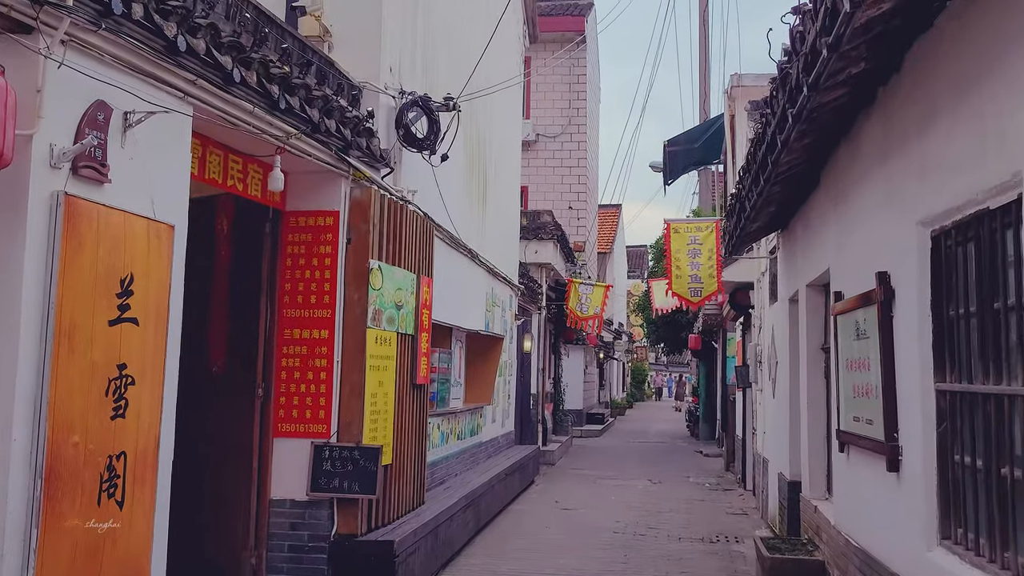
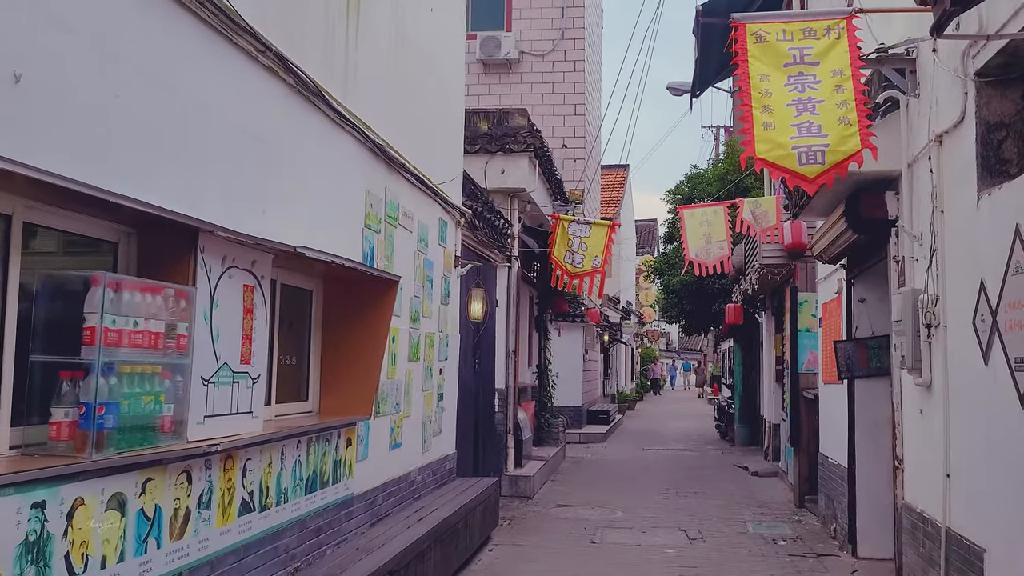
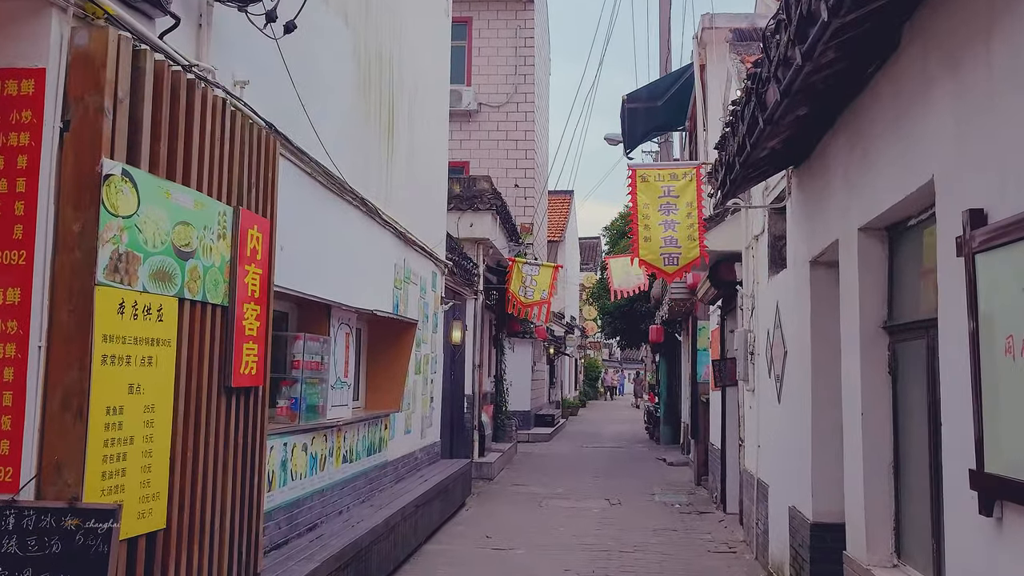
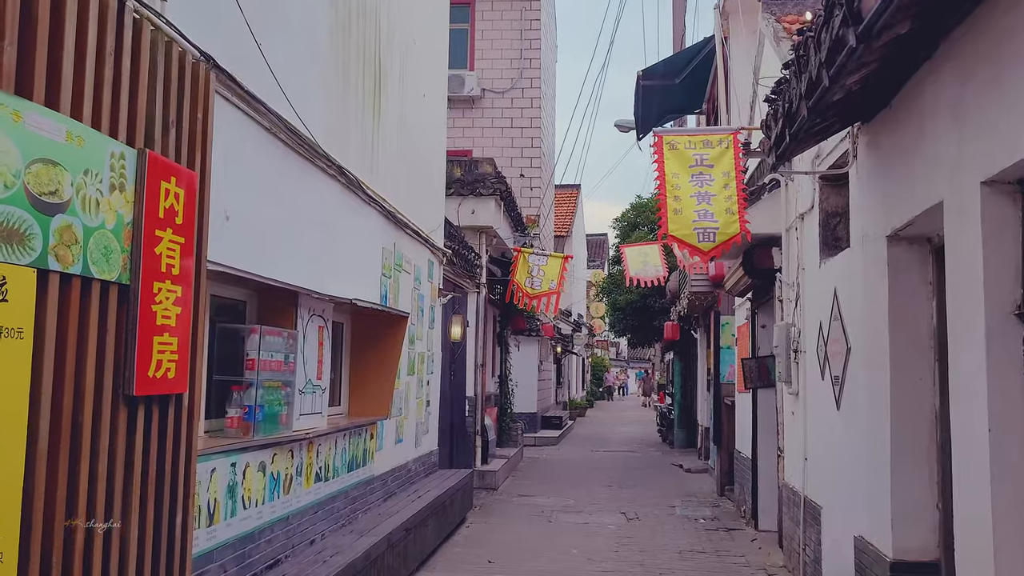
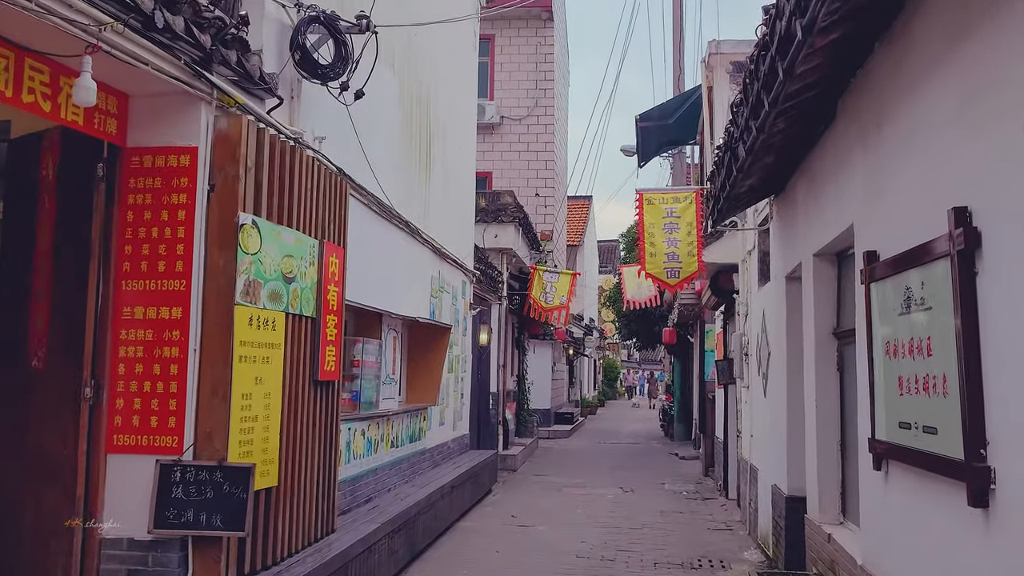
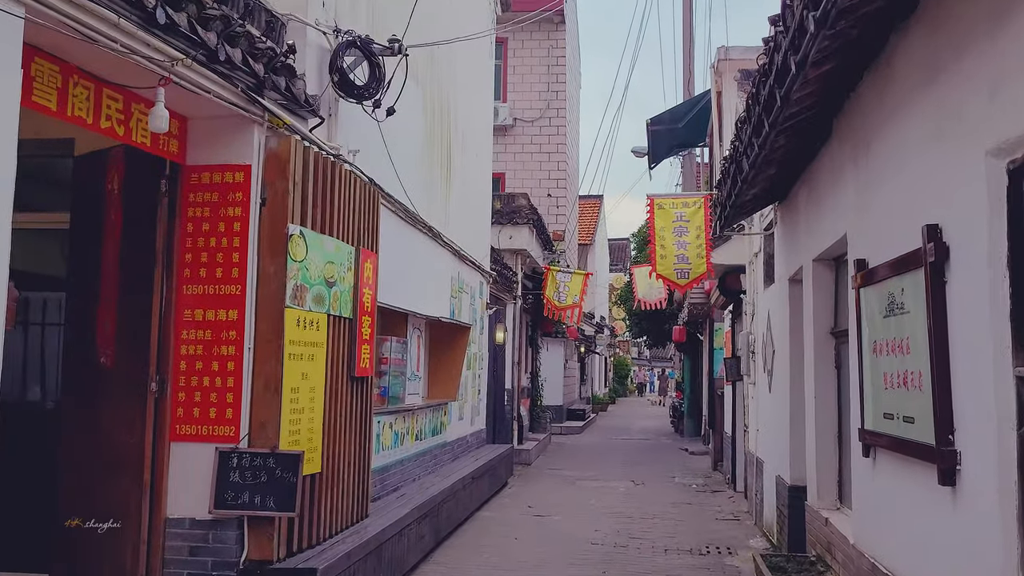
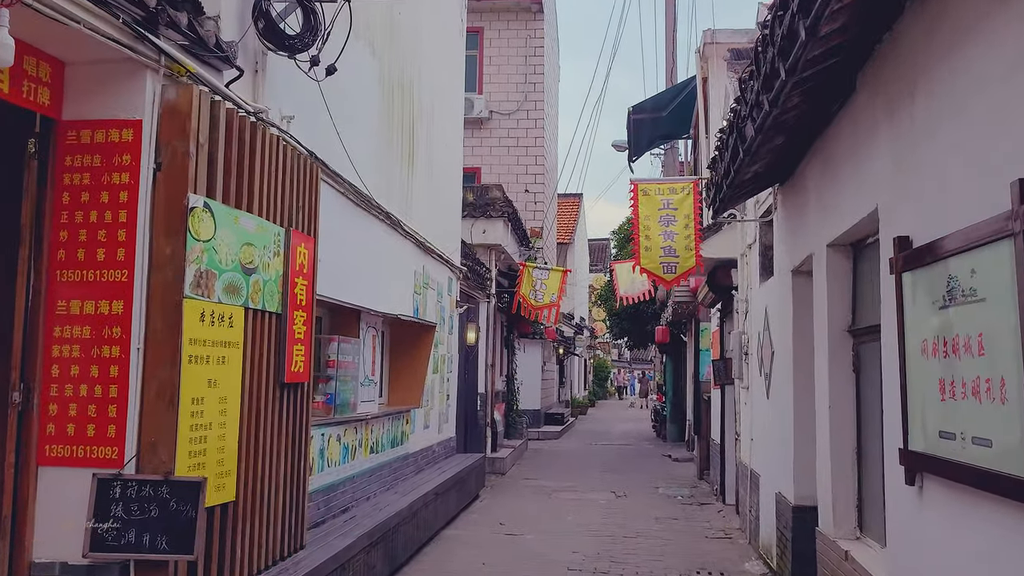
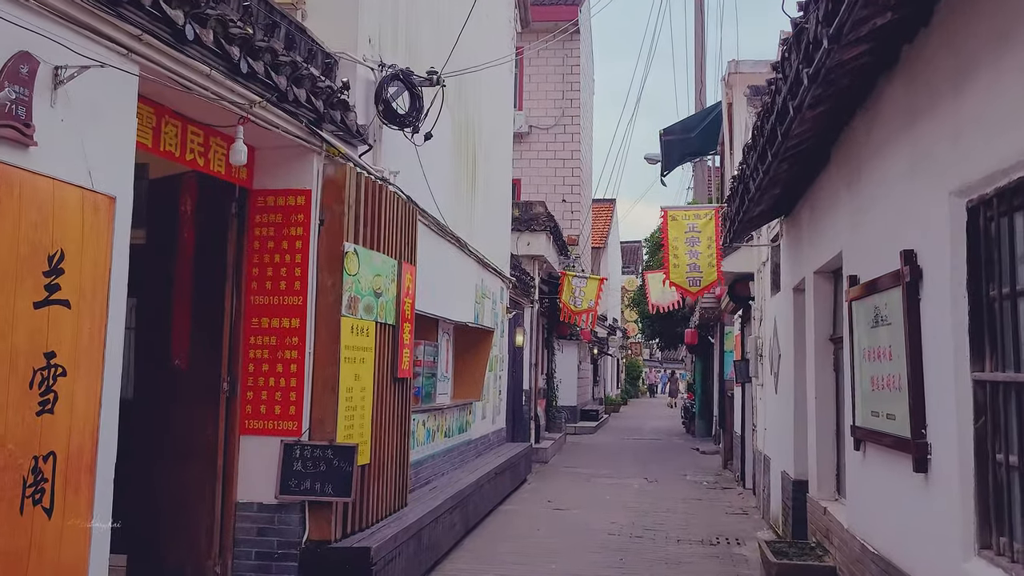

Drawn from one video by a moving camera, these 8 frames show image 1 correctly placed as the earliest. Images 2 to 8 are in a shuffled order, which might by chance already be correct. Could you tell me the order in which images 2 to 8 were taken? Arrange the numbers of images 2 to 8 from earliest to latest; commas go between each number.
8, 6, 5, 7, 3, 4, 2
